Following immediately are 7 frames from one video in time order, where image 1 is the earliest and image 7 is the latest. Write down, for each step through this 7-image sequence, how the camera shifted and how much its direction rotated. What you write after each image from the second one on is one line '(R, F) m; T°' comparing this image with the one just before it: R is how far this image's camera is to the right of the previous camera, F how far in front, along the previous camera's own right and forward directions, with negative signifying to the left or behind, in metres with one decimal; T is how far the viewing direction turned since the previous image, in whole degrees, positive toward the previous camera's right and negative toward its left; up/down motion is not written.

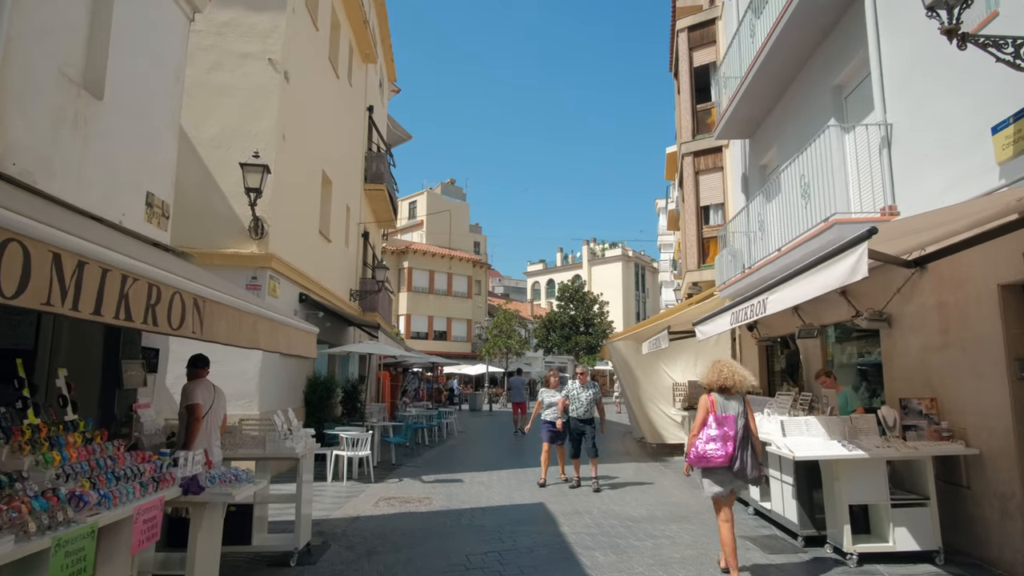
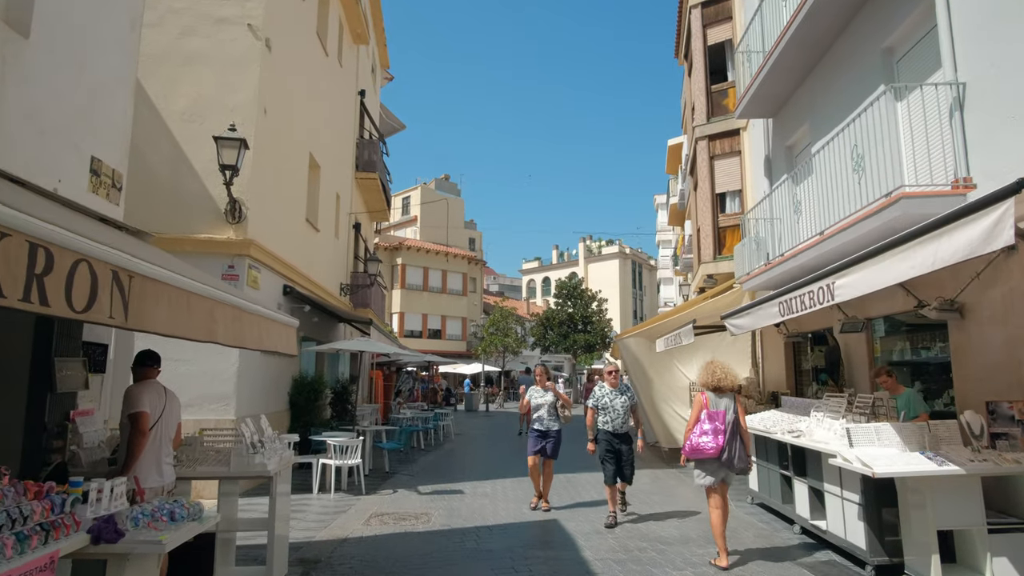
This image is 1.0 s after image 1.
(-0.2, +1.0) m; +1°
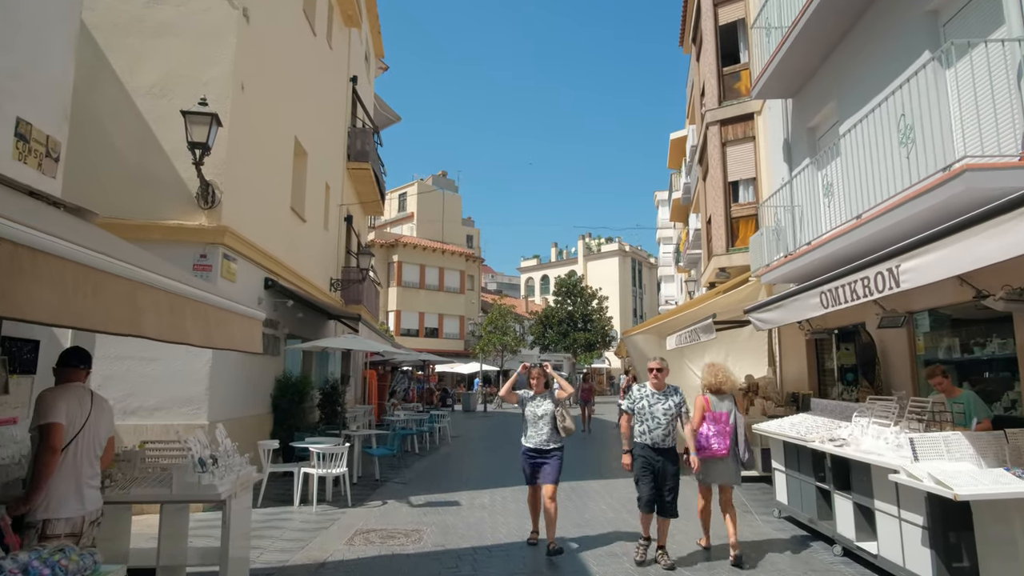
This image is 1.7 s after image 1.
(0.0, +0.9) m; 0°
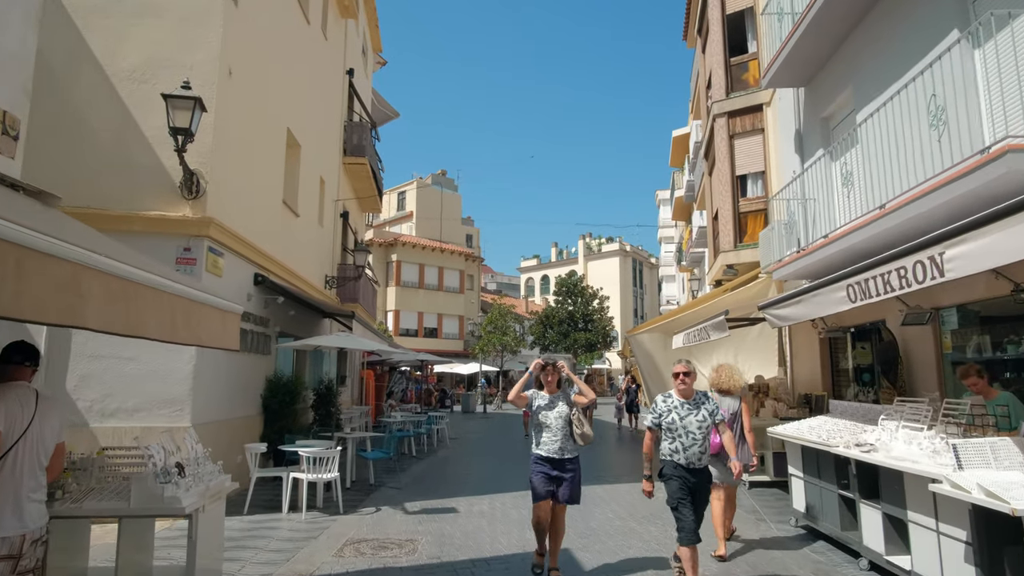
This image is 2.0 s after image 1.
(0.0, +0.4) m; 0°
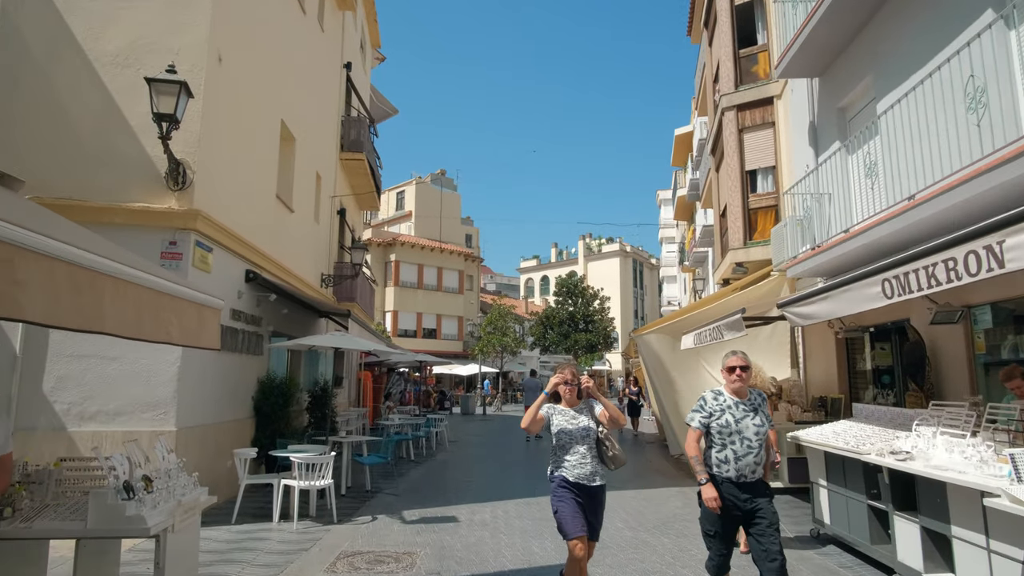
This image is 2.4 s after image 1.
(-0.1, +0.4) m; 0°
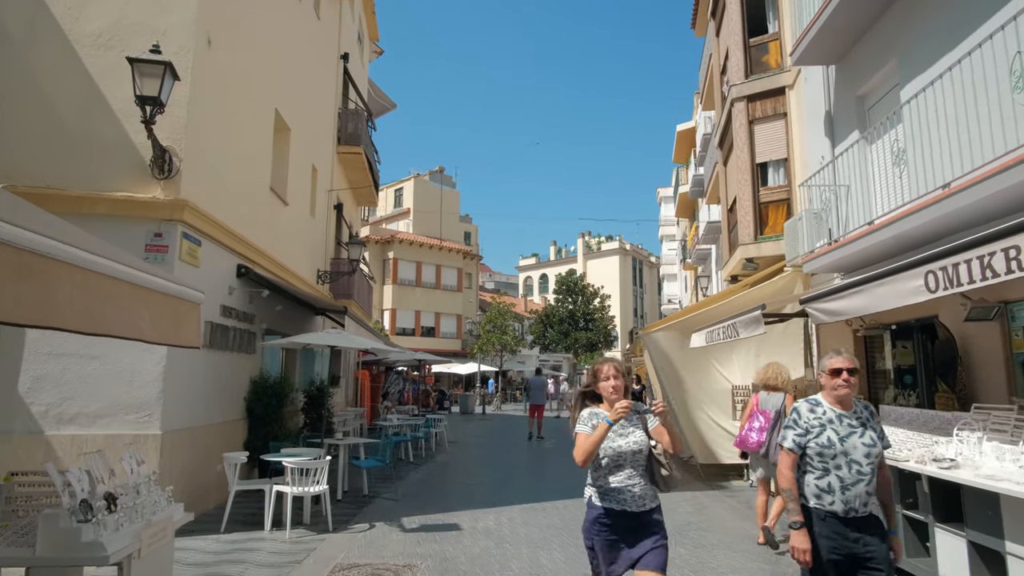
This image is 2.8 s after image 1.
(-0.1, +0.4) m; 0°
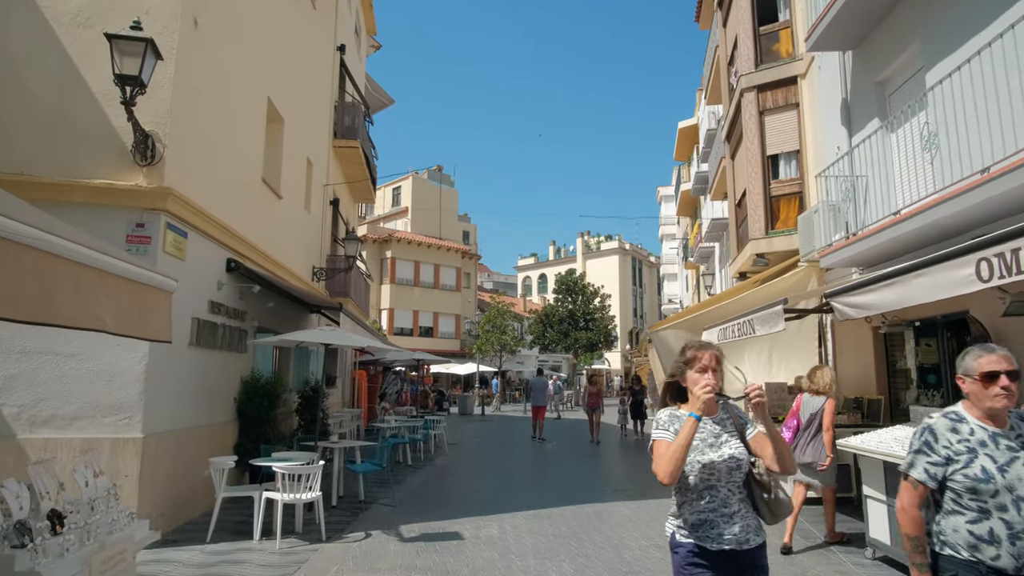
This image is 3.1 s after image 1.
(-0.1, +0.4) m; 0°
